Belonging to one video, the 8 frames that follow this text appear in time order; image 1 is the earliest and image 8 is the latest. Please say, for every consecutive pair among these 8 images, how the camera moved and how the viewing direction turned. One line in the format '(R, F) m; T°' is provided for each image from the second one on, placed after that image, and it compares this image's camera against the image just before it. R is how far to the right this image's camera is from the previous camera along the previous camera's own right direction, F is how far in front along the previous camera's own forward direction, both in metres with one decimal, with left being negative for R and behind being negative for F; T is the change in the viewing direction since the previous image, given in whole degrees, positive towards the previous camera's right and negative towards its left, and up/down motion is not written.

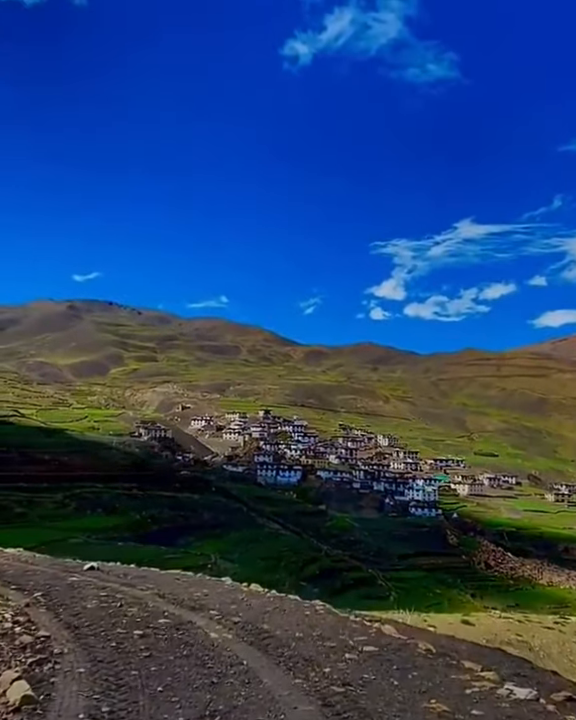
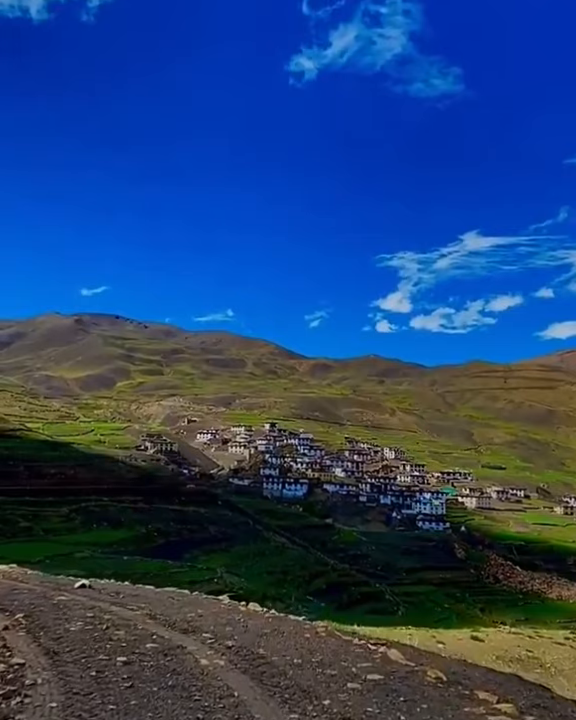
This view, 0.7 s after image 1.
(0.0, +0.2) m; -1°
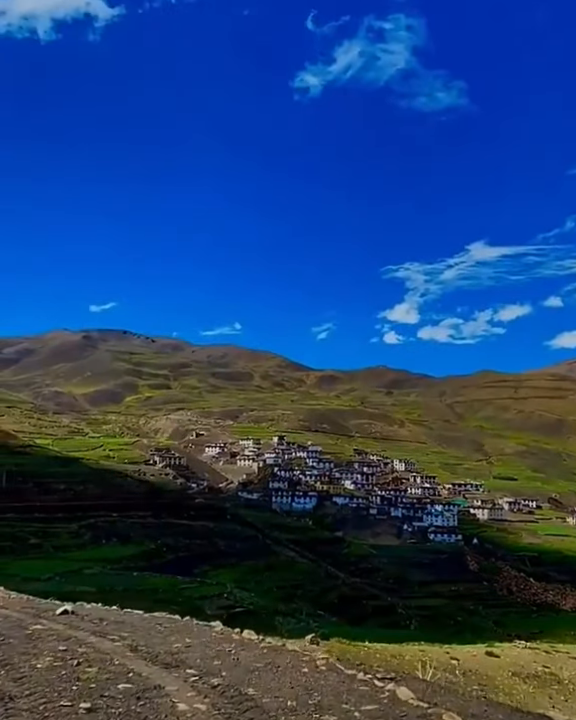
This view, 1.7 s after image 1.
(+0.1, +0.4) m; -1°
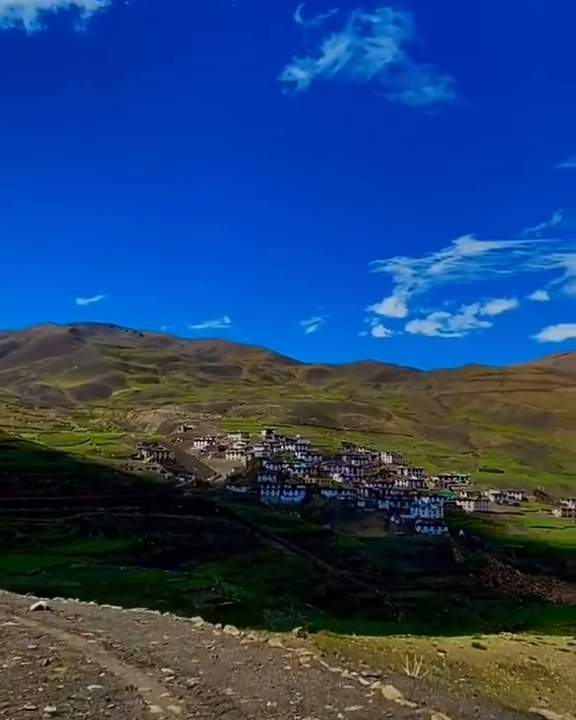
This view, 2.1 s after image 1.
(0.0, +0.1) m; +1°
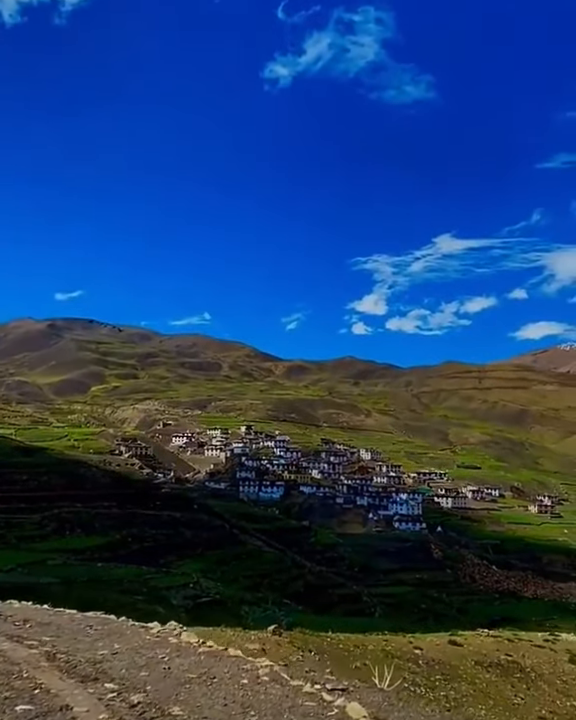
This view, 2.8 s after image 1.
(+0.1, +0.3) m; +2°
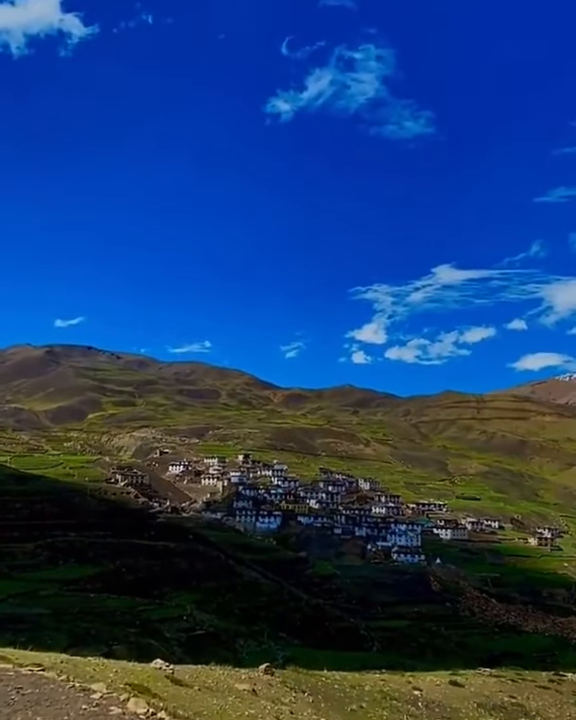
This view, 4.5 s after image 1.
(+0.1, +0.6) m; 0°
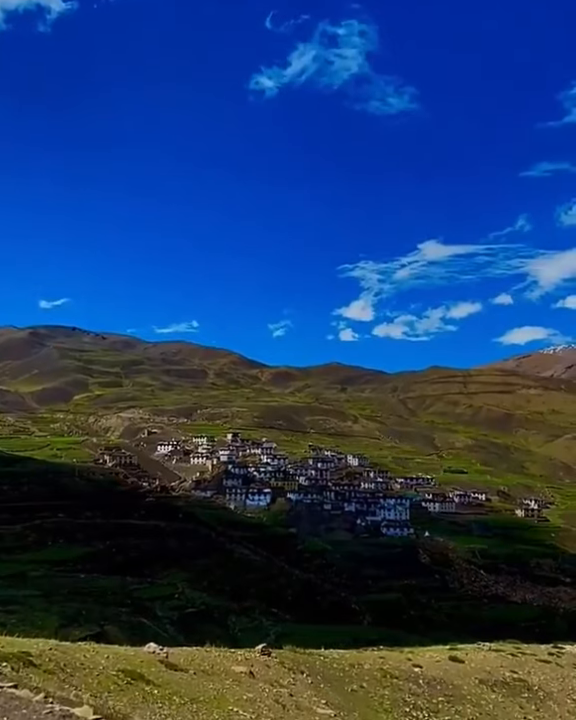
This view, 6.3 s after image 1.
(-0.2, +0.7) m; +1°
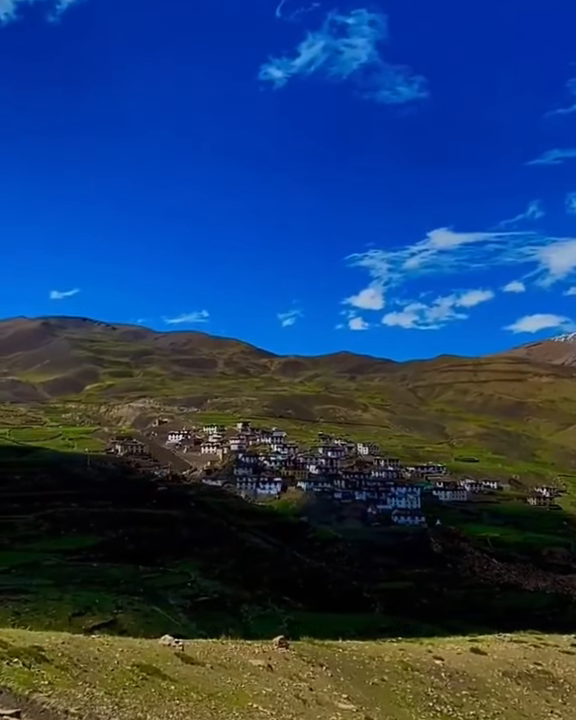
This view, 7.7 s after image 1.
(-0.2, +0.5) m; -1°
